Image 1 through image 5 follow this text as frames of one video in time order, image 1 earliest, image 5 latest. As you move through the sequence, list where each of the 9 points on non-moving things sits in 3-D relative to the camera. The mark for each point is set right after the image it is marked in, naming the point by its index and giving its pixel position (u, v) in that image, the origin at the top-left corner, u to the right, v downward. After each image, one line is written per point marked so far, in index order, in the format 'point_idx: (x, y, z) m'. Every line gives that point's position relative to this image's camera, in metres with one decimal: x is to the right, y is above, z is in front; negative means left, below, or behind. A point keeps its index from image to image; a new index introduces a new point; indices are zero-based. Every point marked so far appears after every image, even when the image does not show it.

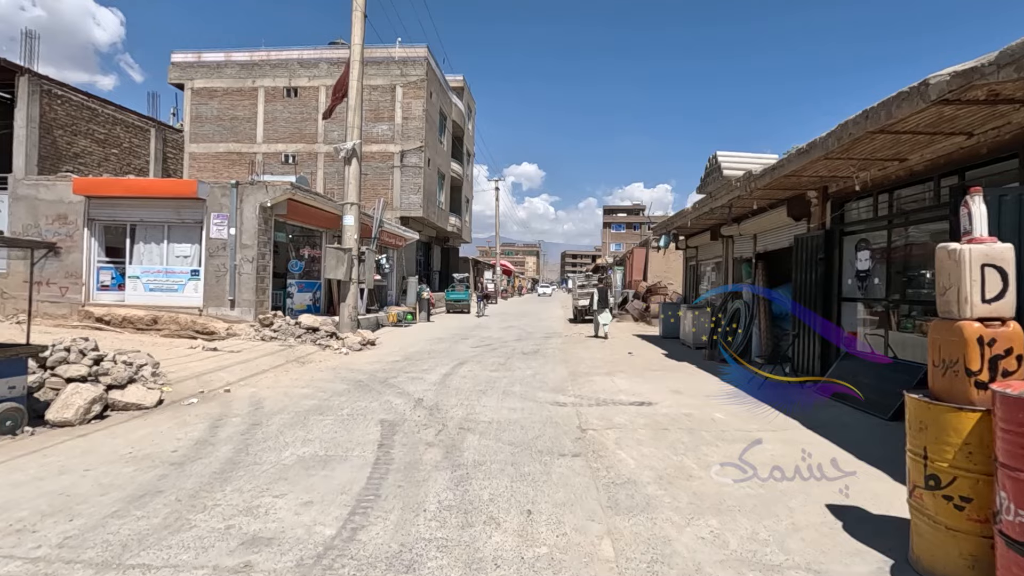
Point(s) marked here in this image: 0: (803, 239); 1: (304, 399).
0: (+4.9, +0.8, +8.9) m
1: (-3.0, -1.6, +7.8) m
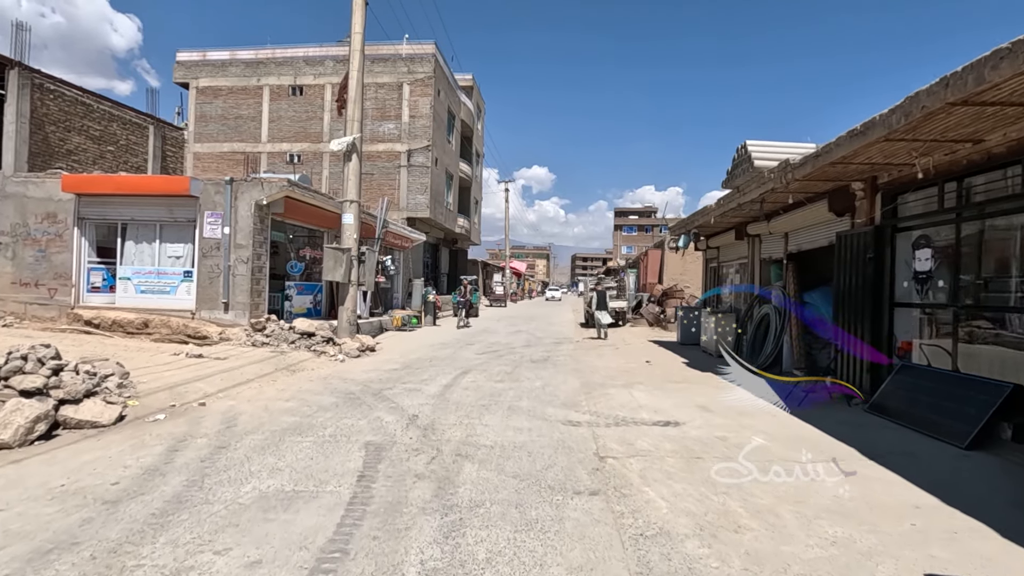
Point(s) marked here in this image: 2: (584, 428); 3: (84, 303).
0: (+5.0, +0.8, +8.0) m
1: (-2.9, -1.7, +6.9) m
2: (+0.8, -1.7, +6.4) m
3: (-12.0, -0.4, +15.0) m
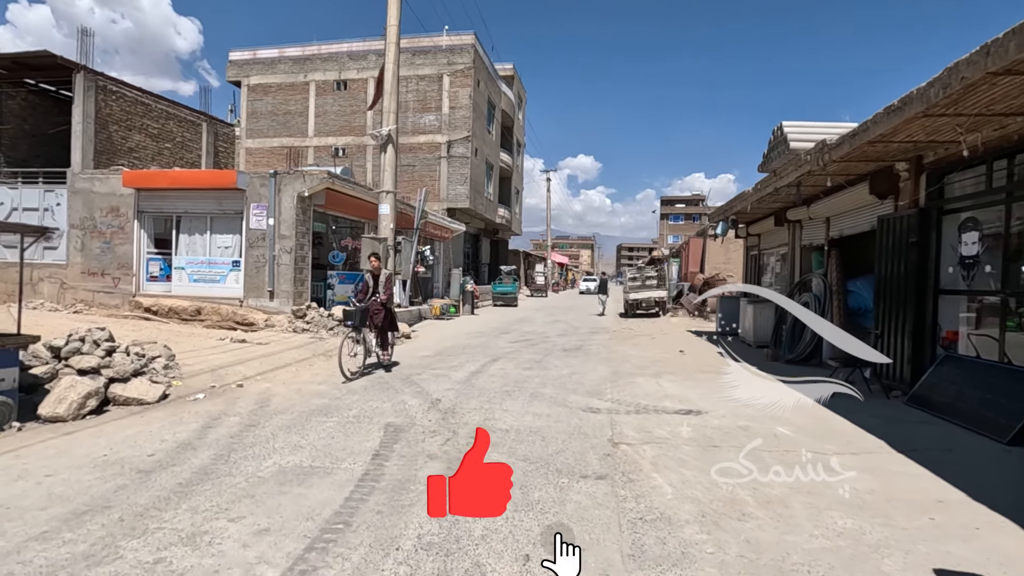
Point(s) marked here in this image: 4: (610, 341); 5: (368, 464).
0: (+5.3, +1.0, +7.5) m
1: (-2.7, -1.5, +7.2) m
2: (+1.1, -1.5, +6.4) m
3: (-11.0, -0.1, +15.9) m
4: (+2.6, -1.4, +14.3) m
5: (-1.3, -1.6, +4.7) m
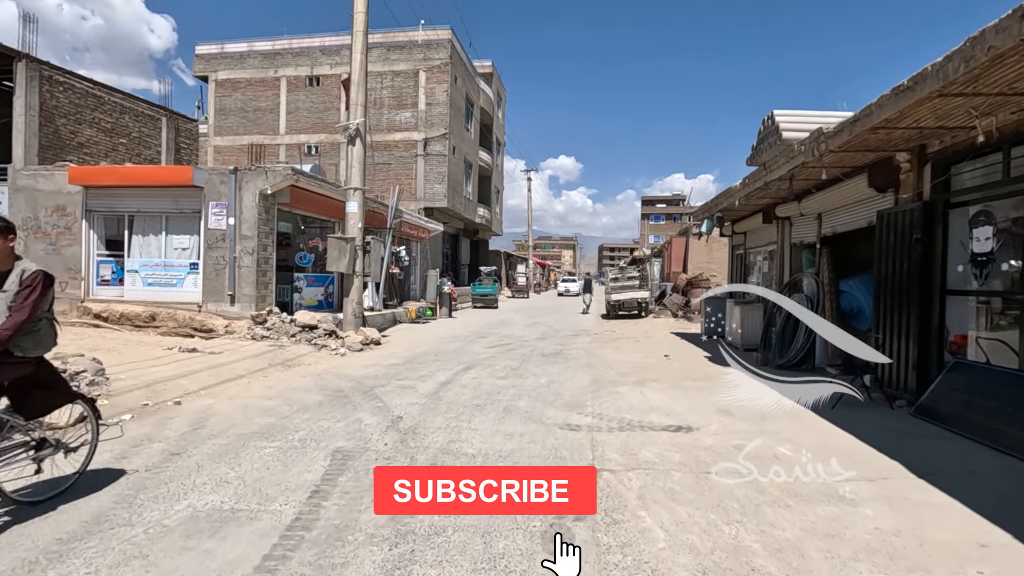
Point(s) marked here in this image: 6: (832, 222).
0: (+4.9, +0.9, +7.0) m
1: (-3.0, -1.5, +6.4) m
2: (+0.7, -1.5, +5.7) m
3: (-11.6, -0.2, +14.9) m
4: (+2.0, -1.4, +13.6) m
5: (-1.6, -1.6, +3.9) m
6: (+5.4, +1.1, +9.0) m
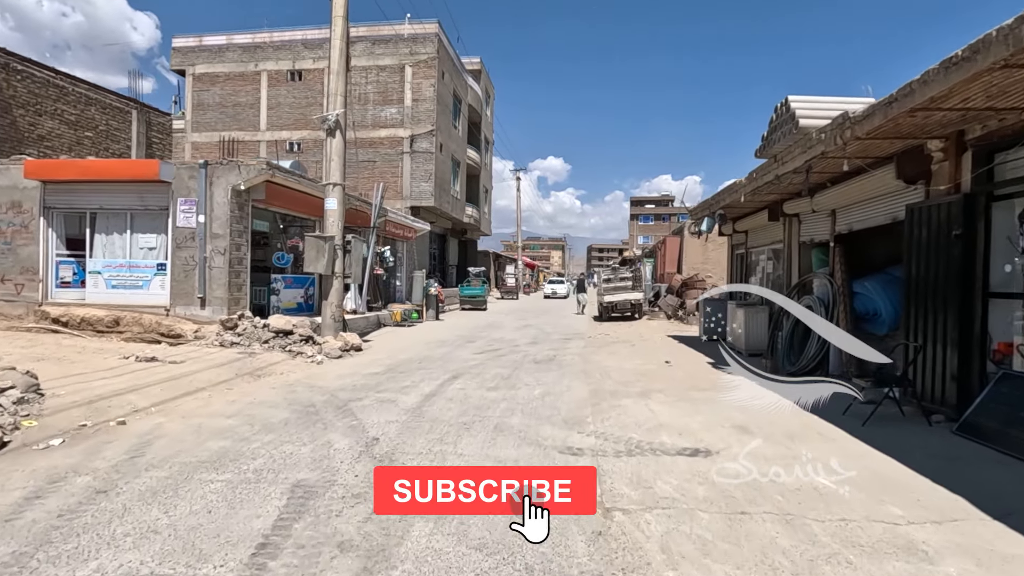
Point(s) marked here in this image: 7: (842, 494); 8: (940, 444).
0: (+4.8, +0.9, +6.3) m
1: (-3.1, -1.6, +5.6) m
2: (+0.7, -1.6, +4.9) m
3: (-11.9, -0.3, +13.8) m
4: (+1.8, -1.5, +12.9) m
5: (-1.6, -1.6, +3.1) m
6: (+5.3, +1.1, +8.4) m
7: (+2.5, -1.6, +4.1) m
8: (+4.2, -1.5, +5.2) m
